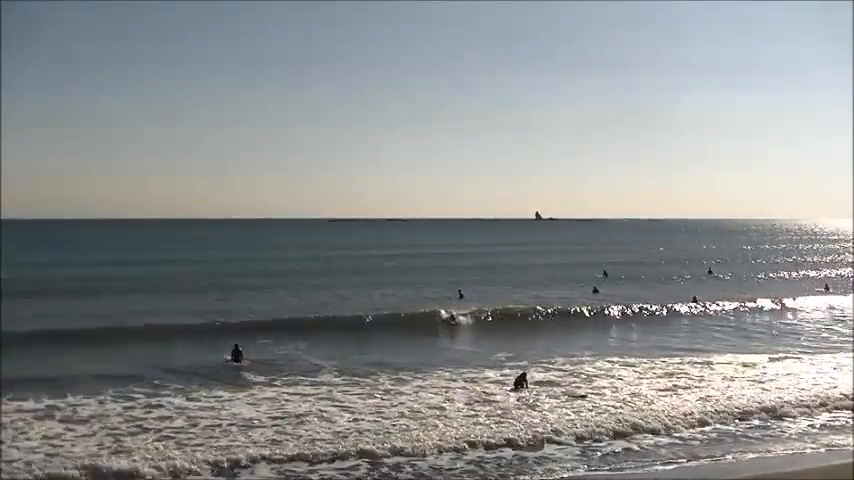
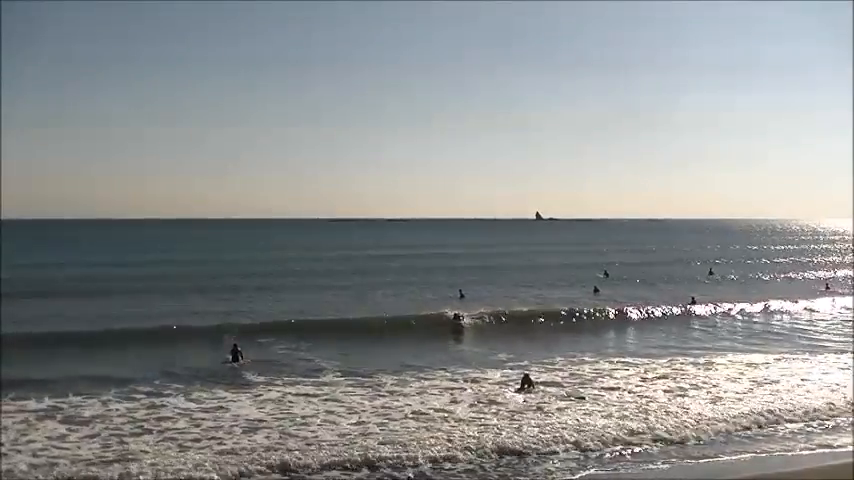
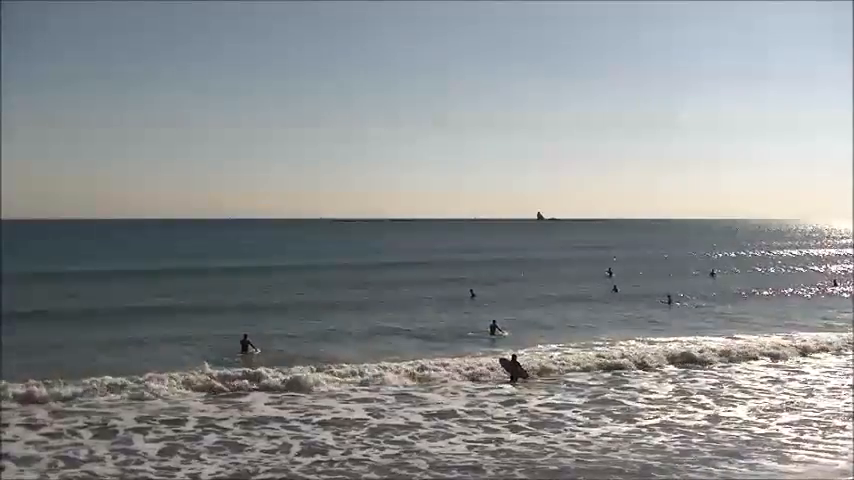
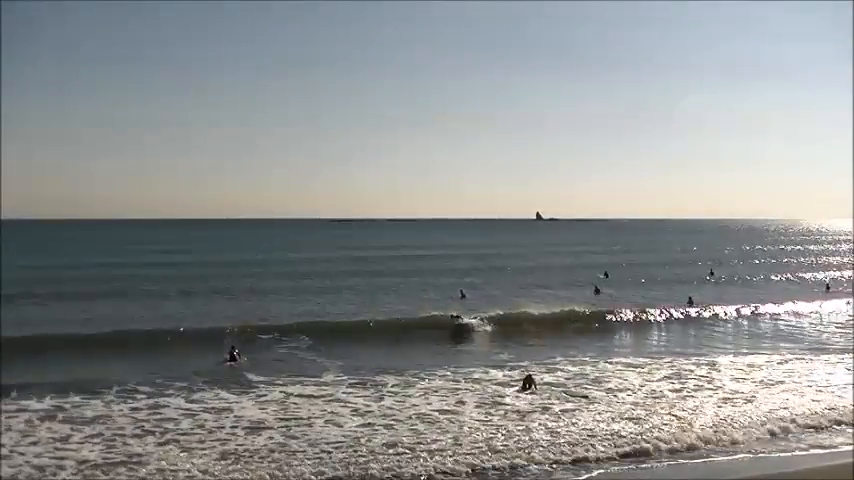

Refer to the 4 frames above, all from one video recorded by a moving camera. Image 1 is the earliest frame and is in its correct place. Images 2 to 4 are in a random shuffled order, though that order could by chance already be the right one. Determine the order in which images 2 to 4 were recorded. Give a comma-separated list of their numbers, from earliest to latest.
2, 4, 3
